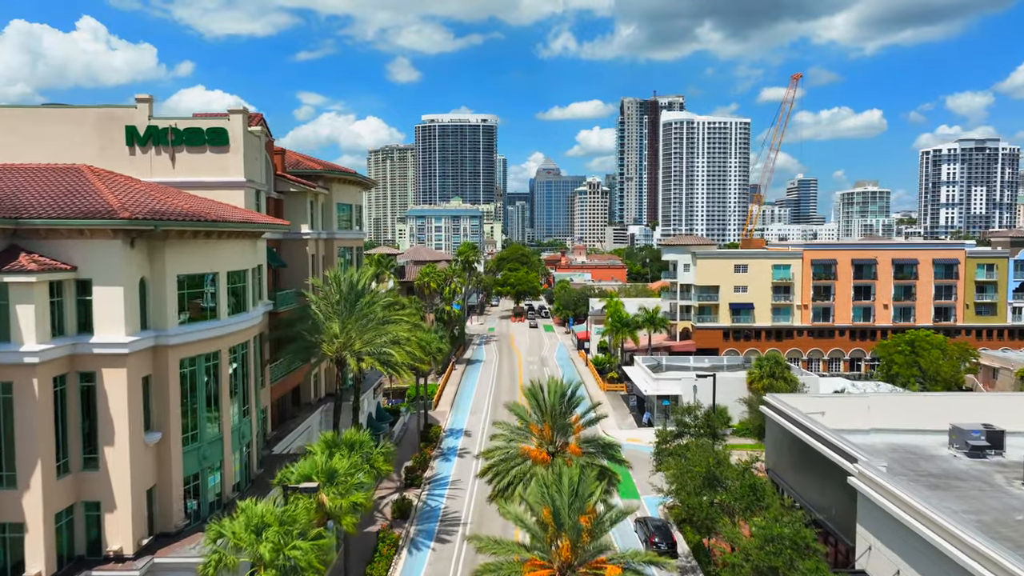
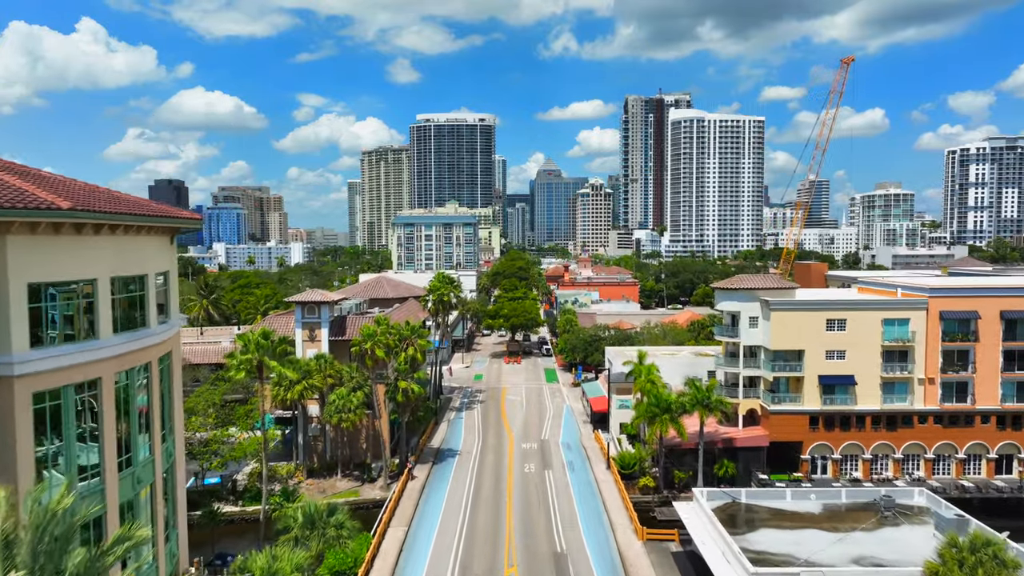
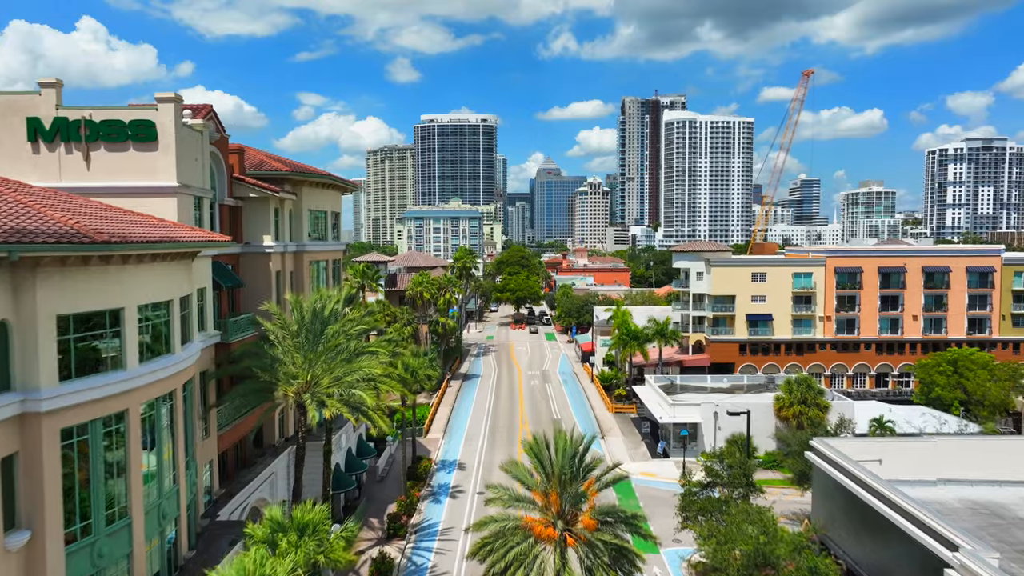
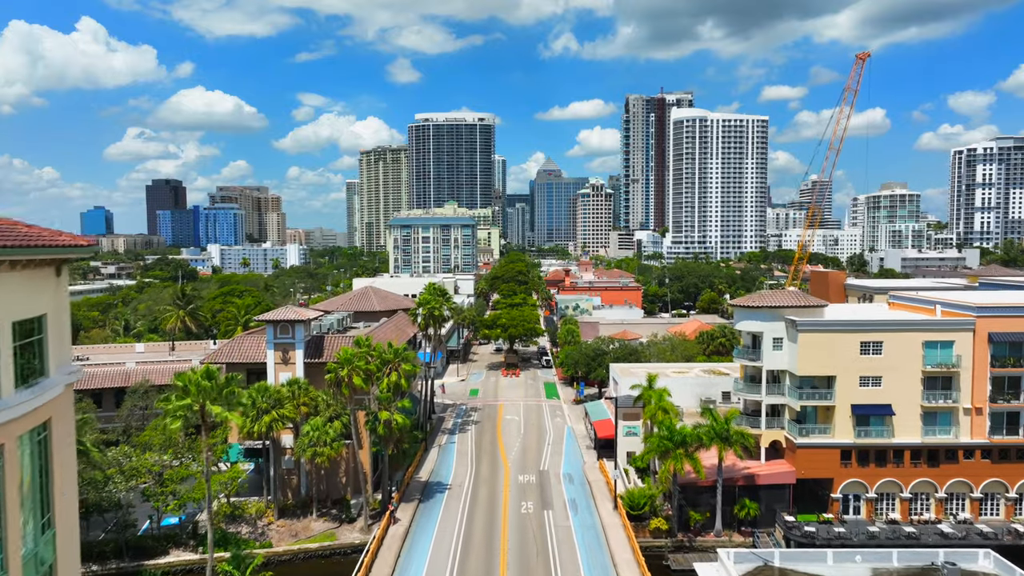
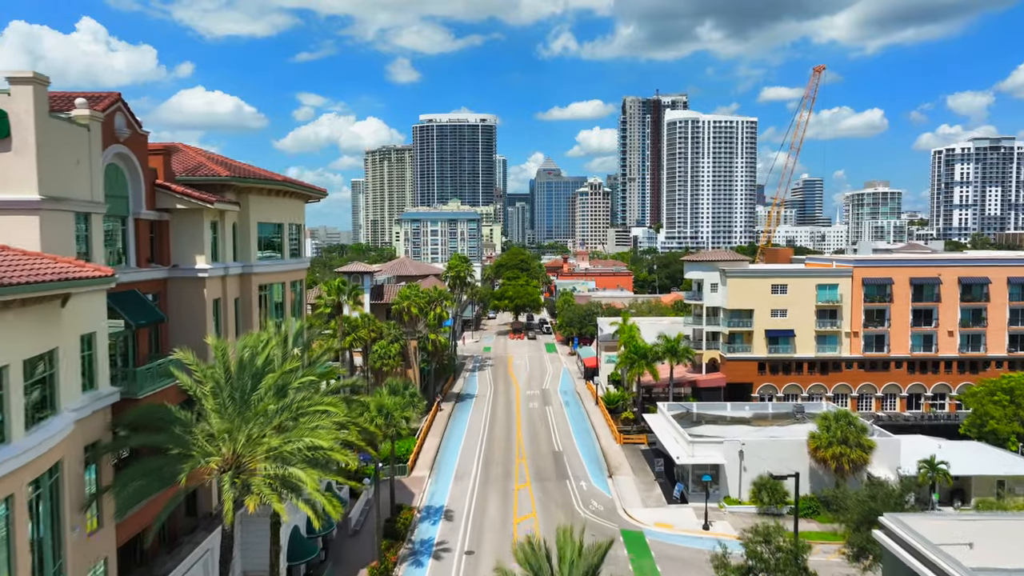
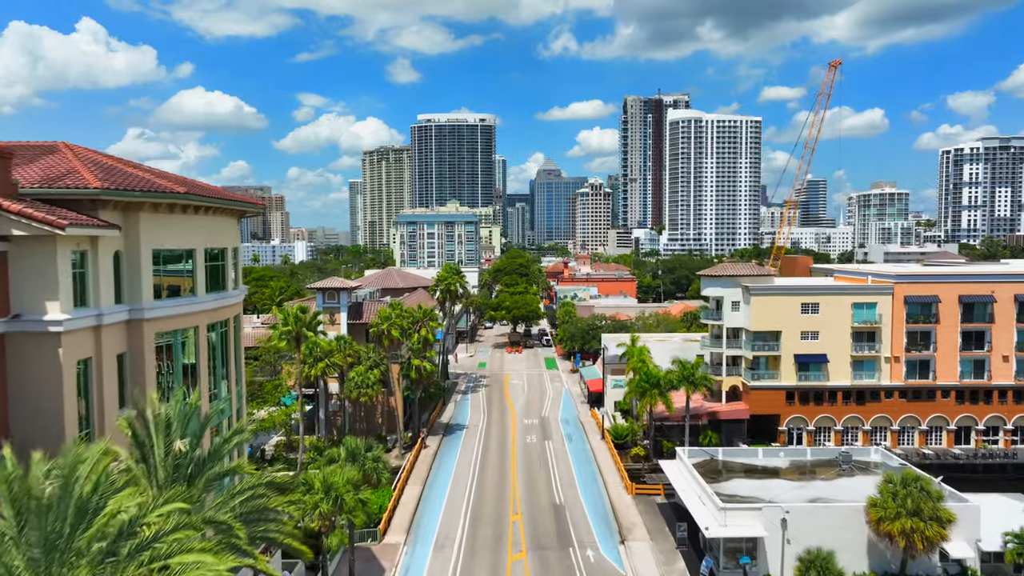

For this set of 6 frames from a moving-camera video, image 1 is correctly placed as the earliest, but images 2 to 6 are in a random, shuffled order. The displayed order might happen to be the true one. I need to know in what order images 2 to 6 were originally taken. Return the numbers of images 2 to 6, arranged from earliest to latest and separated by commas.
3, 5, 6, 2, 4
